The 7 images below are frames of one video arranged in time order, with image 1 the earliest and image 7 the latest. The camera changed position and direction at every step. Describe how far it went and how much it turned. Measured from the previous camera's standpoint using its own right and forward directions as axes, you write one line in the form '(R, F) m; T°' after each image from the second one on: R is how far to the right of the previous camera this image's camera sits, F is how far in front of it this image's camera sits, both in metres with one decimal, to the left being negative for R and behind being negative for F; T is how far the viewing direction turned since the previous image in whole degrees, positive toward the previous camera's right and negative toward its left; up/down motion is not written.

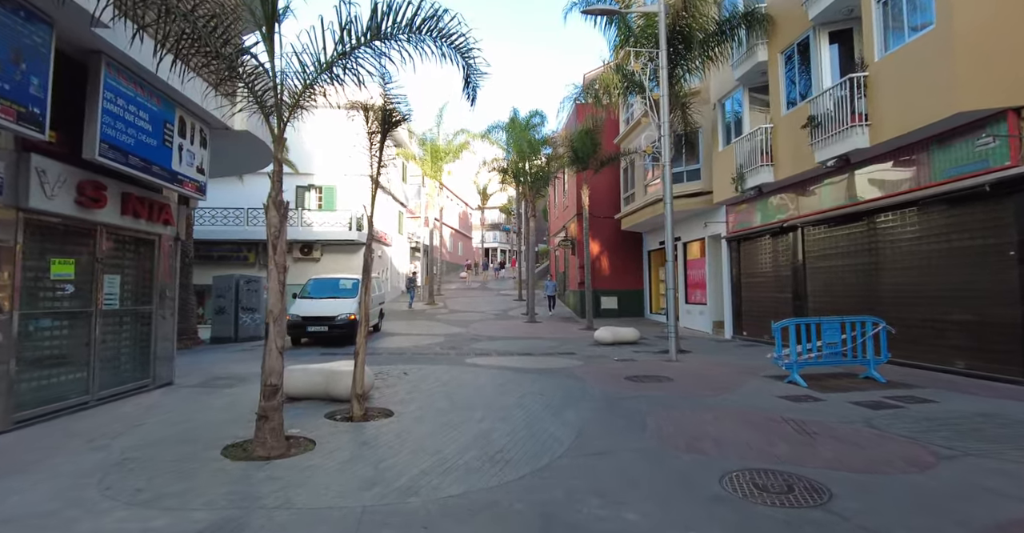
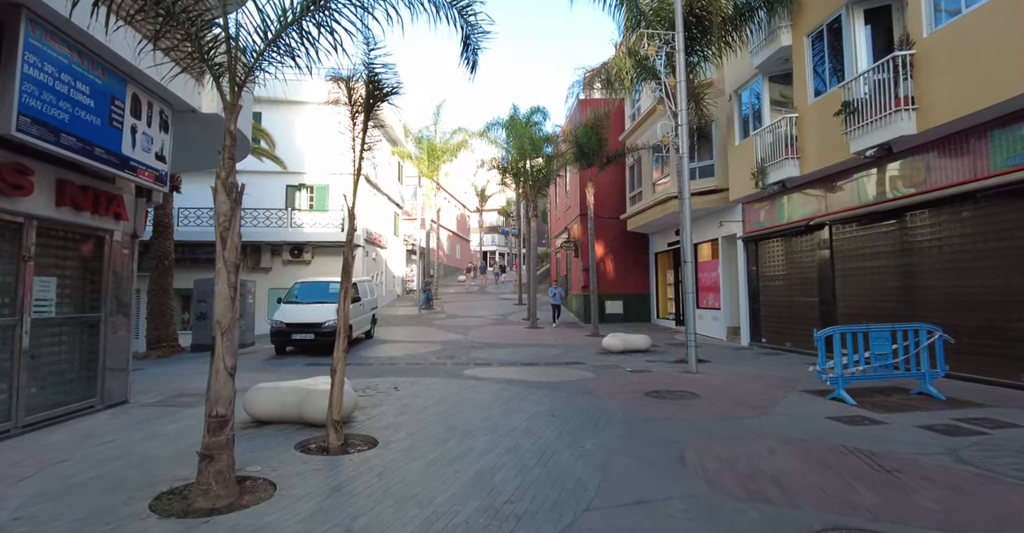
(-0.1, +1.1) m; 0°
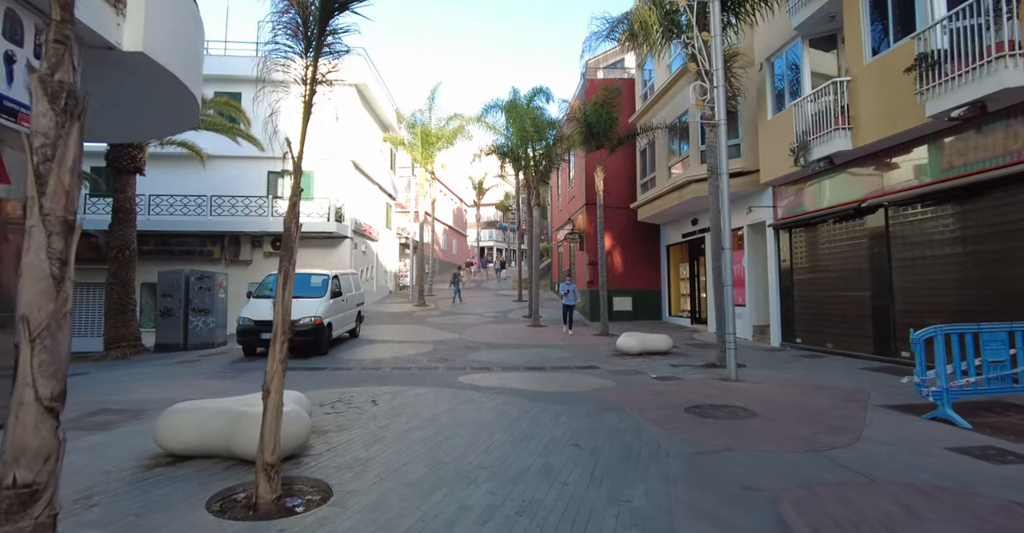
(-0.1, +1.7) m; 0°
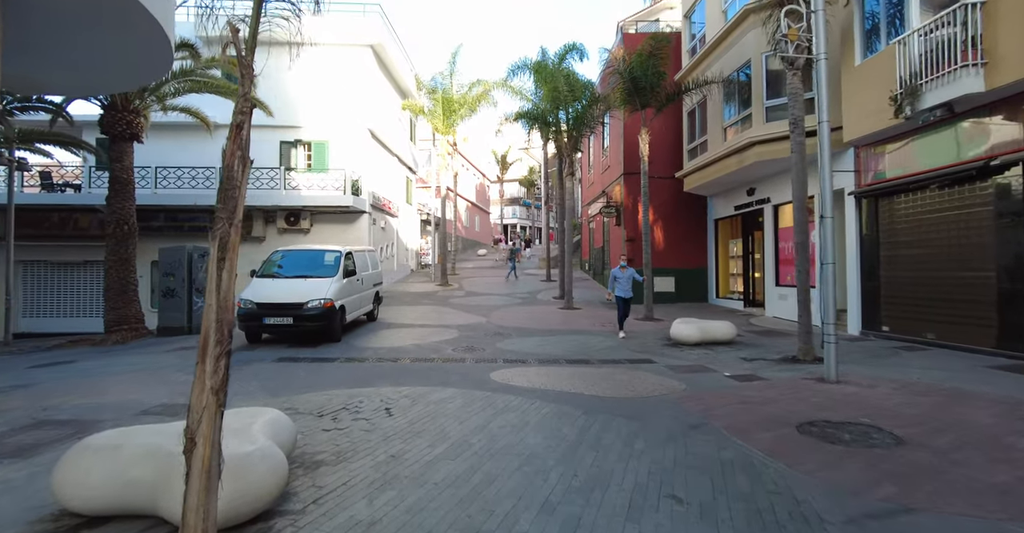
(-0.3, +1.7) m; -2°
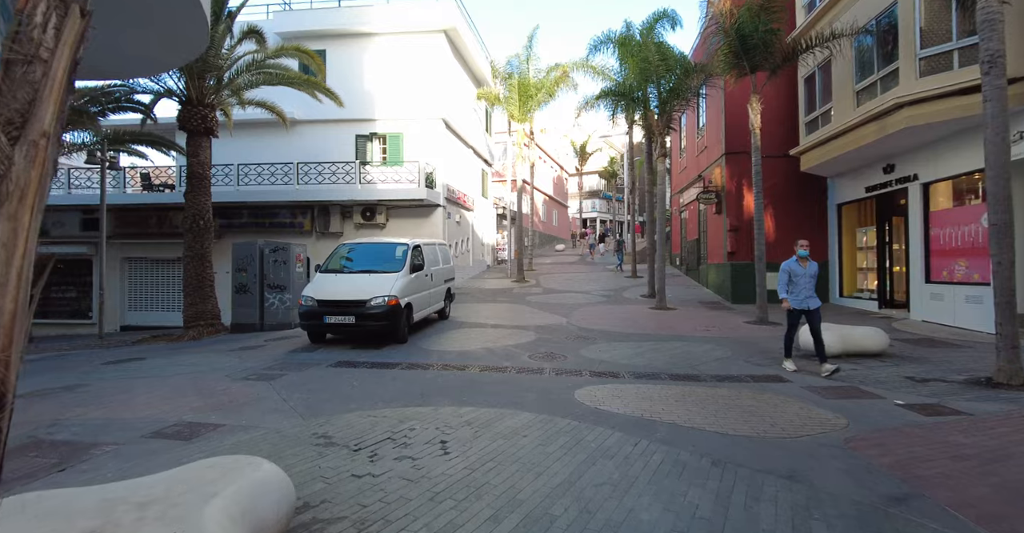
(-0.1, +1.5) m; -8°
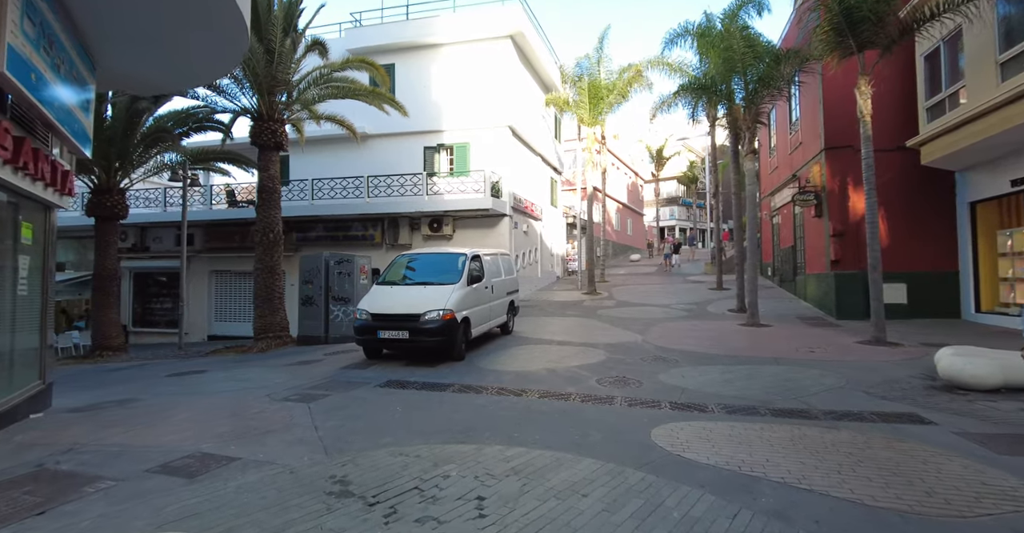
(+0.1, +0.9) m; -8°
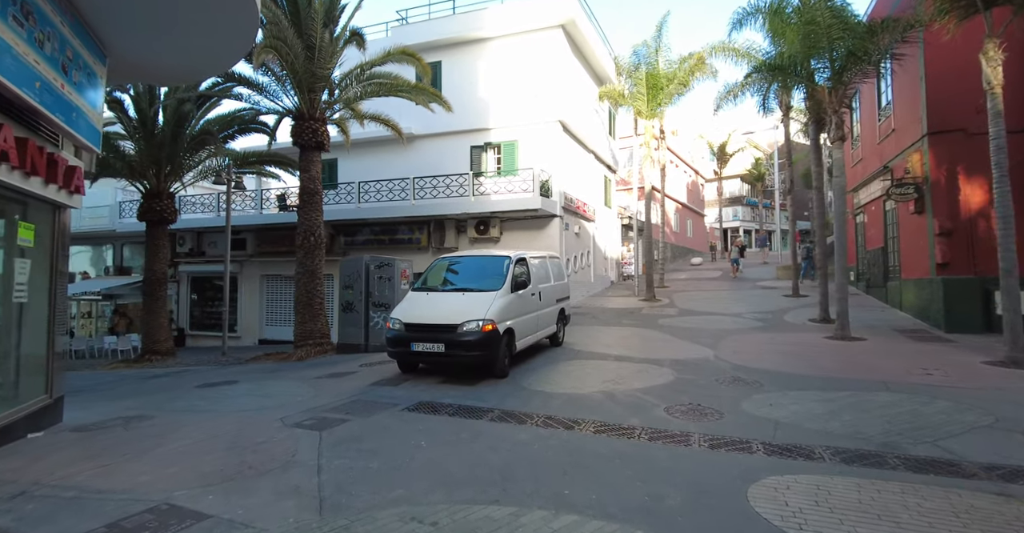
(0.0, +1.1) m; -6°
